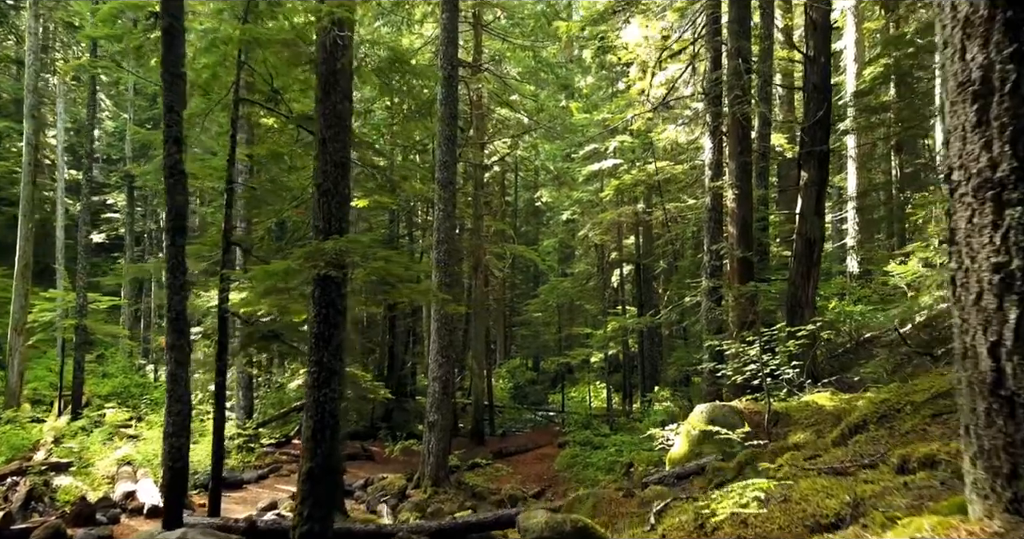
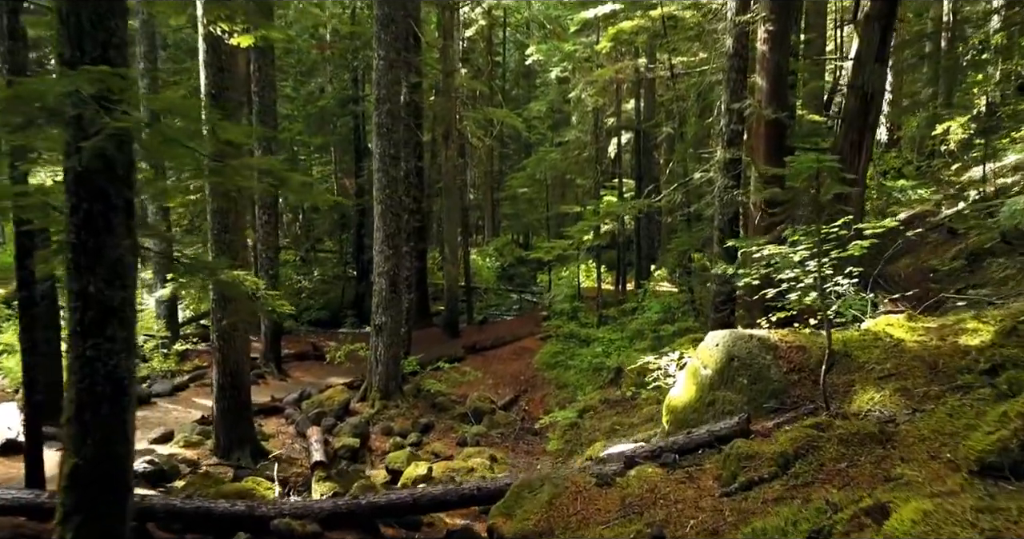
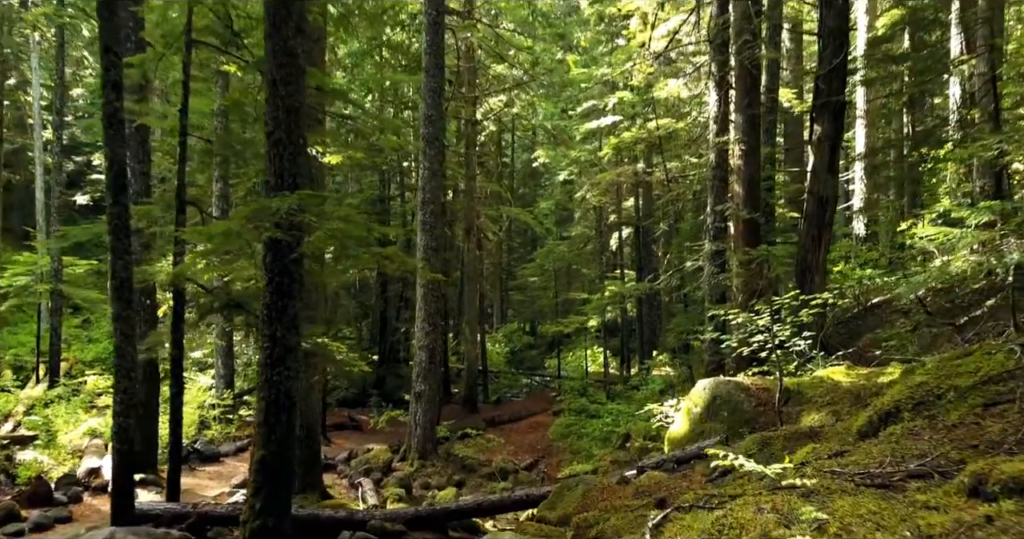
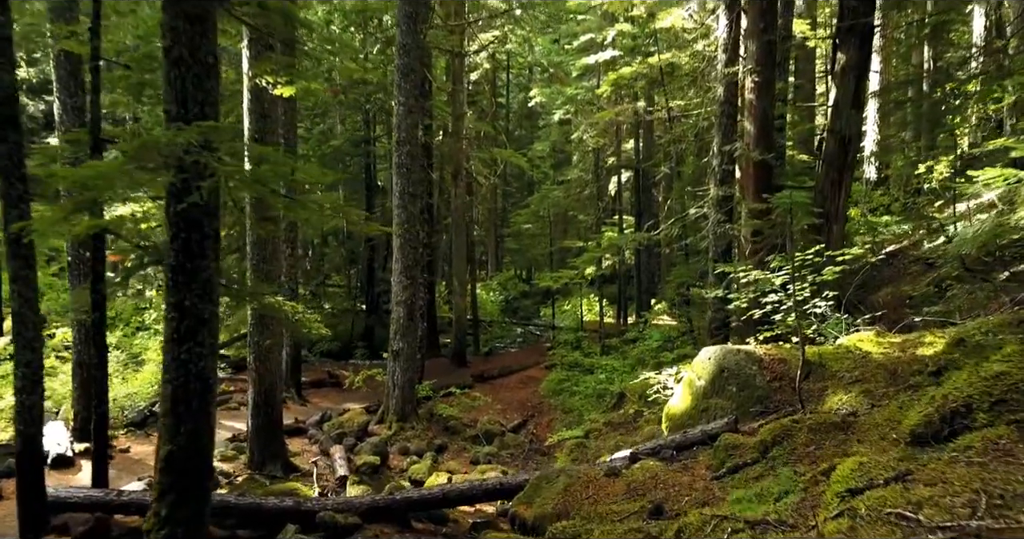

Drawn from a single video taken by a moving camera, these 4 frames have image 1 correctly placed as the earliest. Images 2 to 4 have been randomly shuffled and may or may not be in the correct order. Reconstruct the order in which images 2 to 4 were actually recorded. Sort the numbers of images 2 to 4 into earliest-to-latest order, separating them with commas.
3, 4, 2
